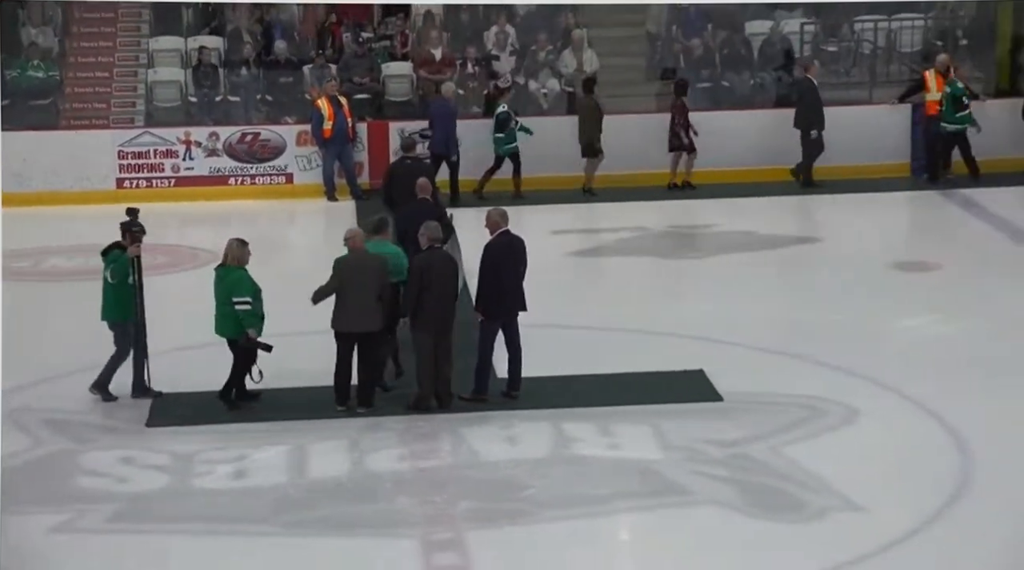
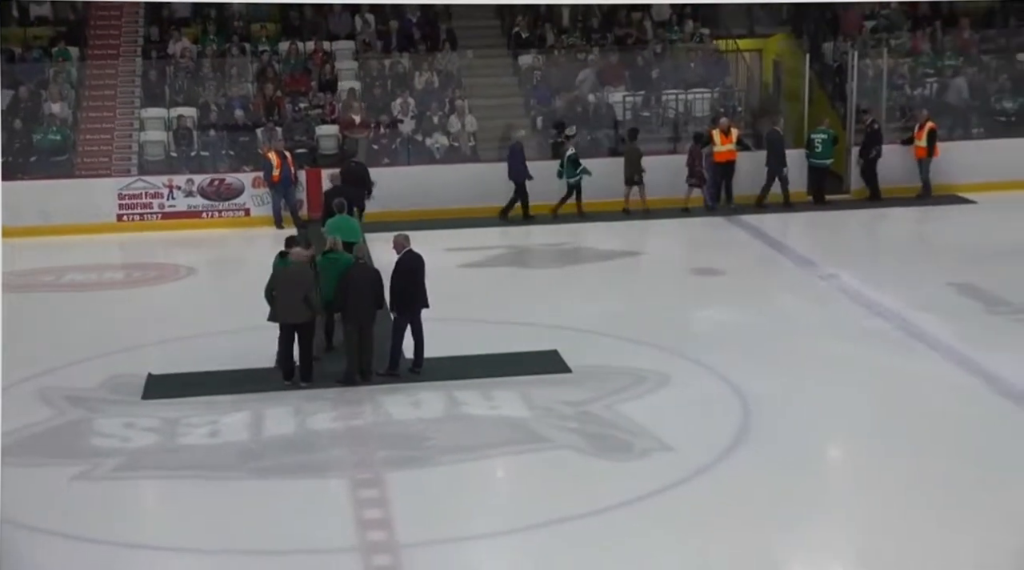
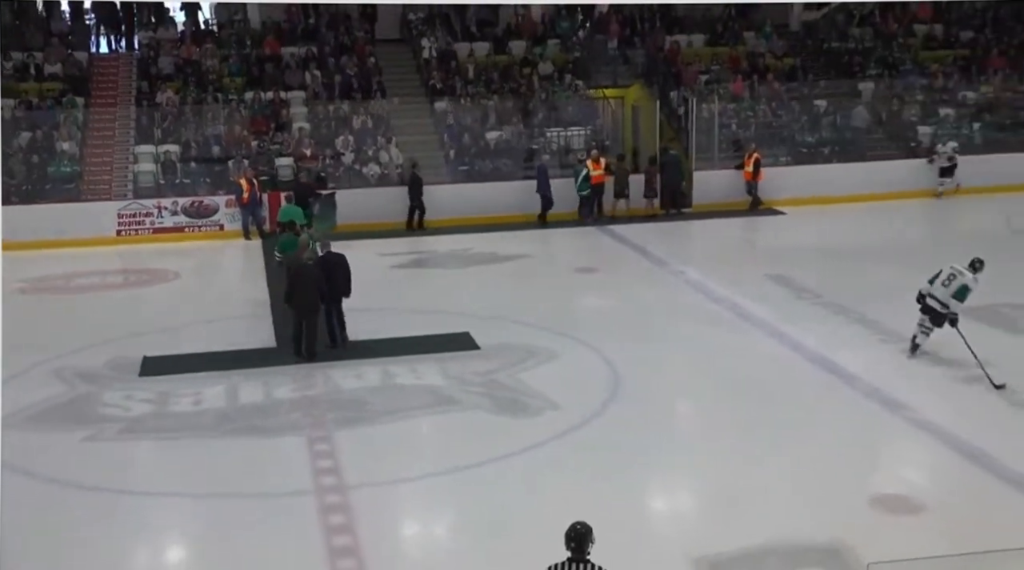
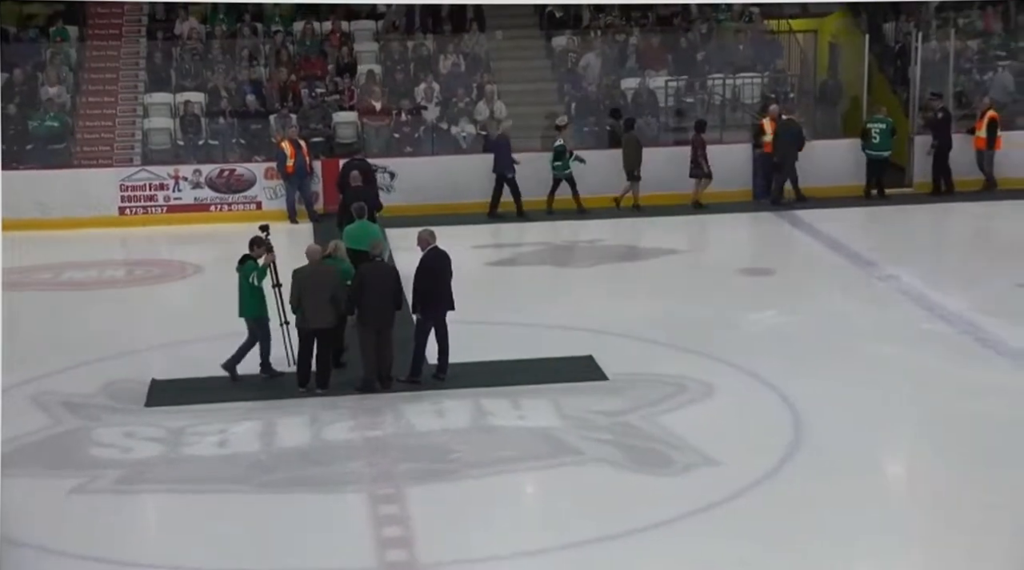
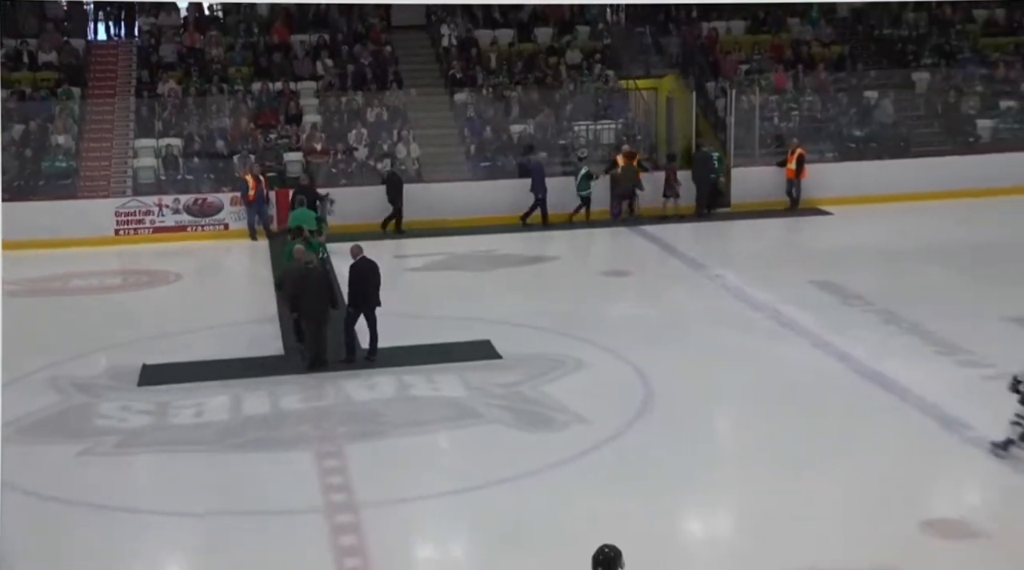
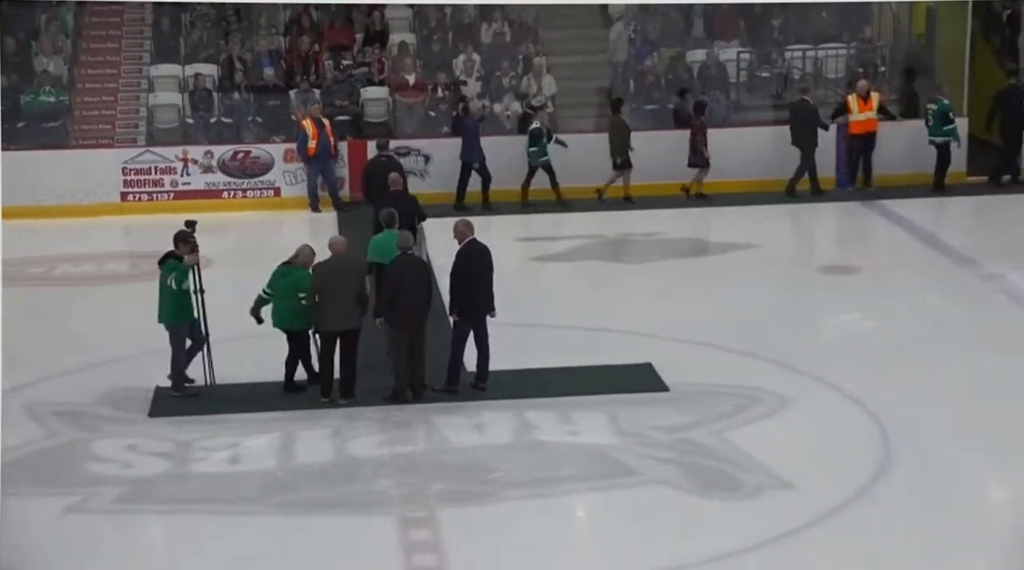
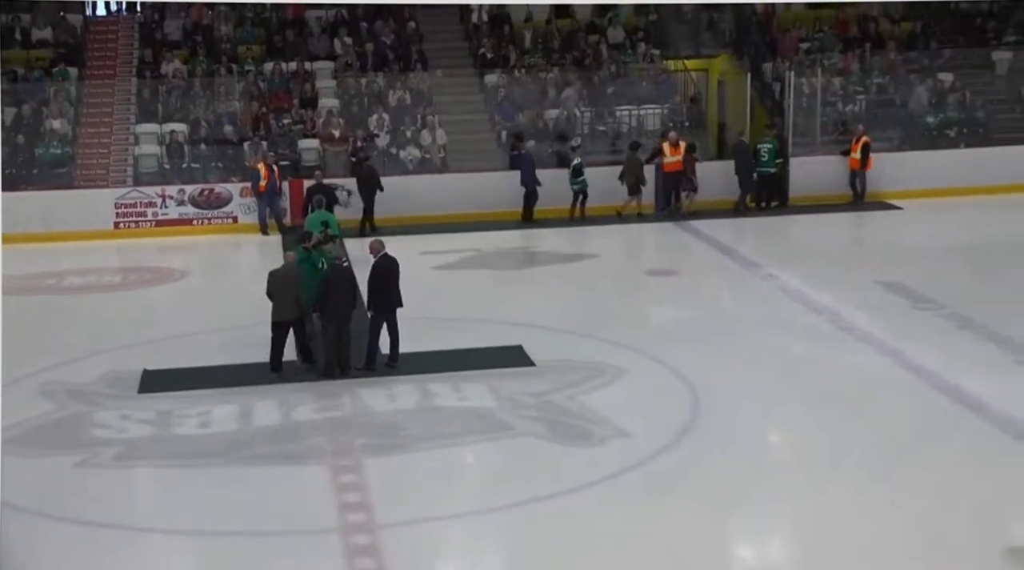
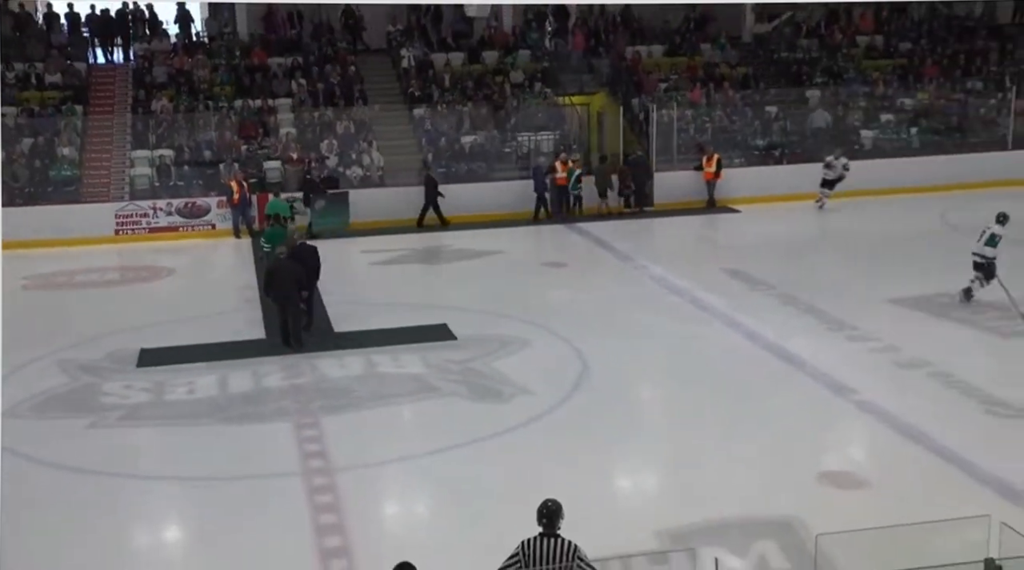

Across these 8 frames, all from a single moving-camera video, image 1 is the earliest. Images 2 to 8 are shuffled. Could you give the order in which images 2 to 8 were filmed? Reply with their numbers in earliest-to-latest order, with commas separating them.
6, 4, 2, 7, 5, 3, 8
